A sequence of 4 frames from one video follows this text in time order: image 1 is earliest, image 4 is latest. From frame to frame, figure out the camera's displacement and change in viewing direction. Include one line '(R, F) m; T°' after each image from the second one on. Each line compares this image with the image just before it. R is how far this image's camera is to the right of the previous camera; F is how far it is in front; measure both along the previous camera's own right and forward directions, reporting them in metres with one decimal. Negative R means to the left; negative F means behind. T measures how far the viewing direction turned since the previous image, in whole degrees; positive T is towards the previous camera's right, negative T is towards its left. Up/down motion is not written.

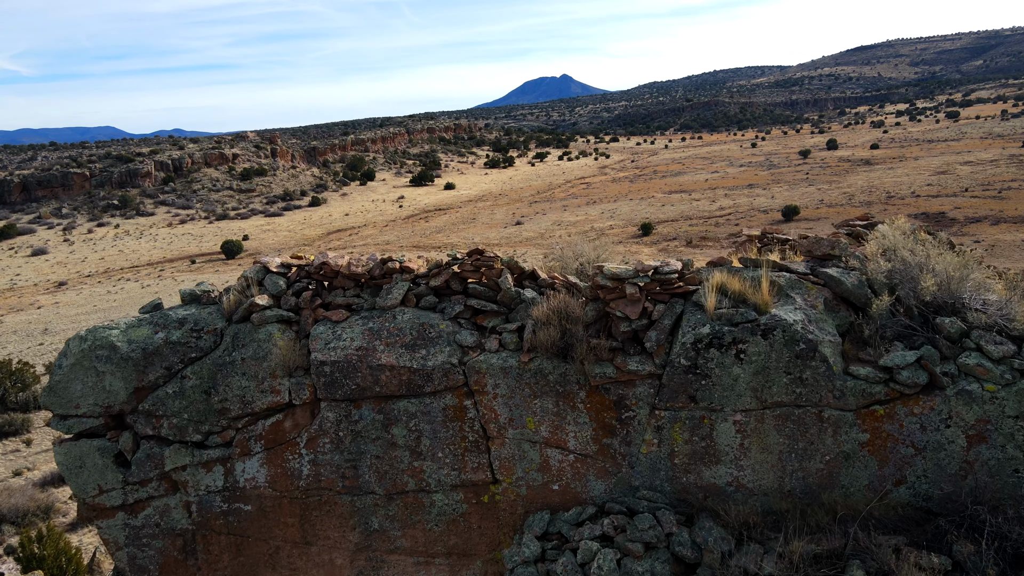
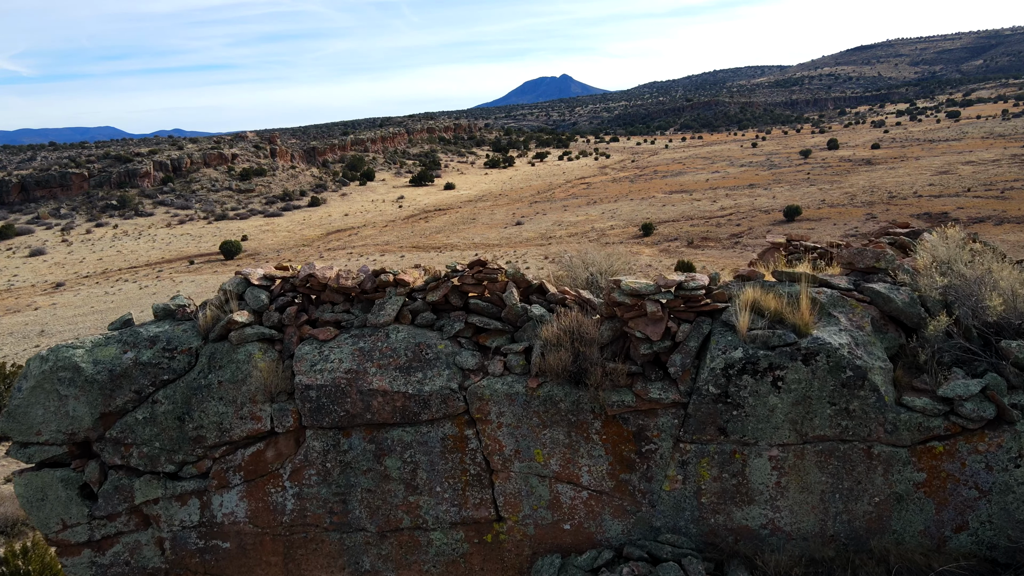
(-0.1, +0.7) m; 0°
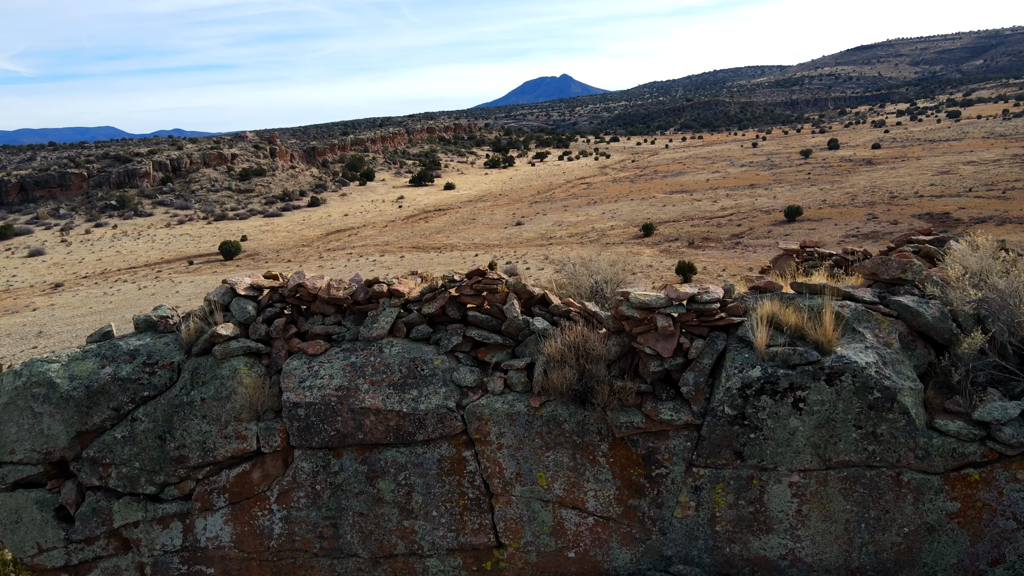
(0.0, +0.4) m; 0°
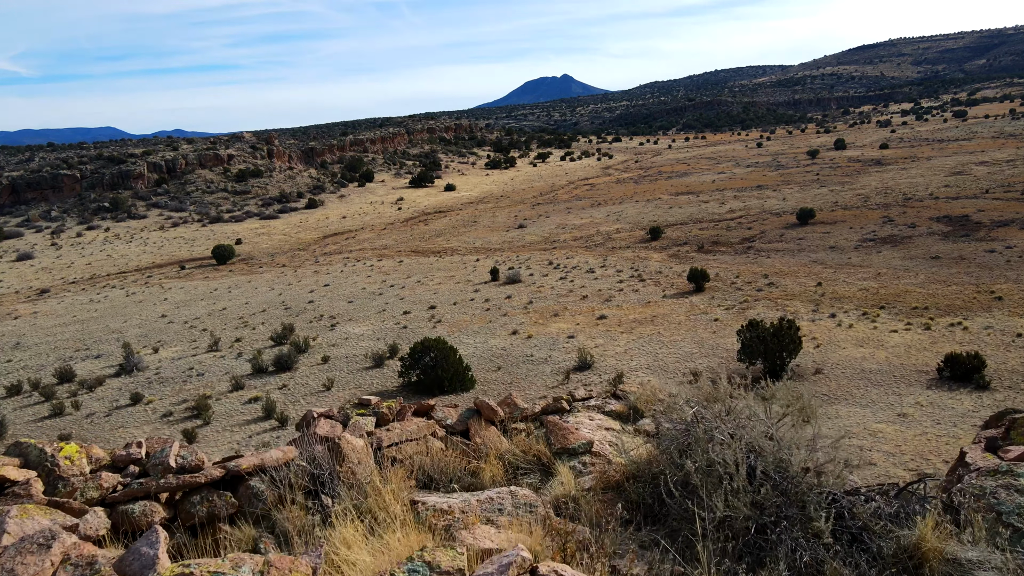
(-0.4, +4.4) m; 0°
